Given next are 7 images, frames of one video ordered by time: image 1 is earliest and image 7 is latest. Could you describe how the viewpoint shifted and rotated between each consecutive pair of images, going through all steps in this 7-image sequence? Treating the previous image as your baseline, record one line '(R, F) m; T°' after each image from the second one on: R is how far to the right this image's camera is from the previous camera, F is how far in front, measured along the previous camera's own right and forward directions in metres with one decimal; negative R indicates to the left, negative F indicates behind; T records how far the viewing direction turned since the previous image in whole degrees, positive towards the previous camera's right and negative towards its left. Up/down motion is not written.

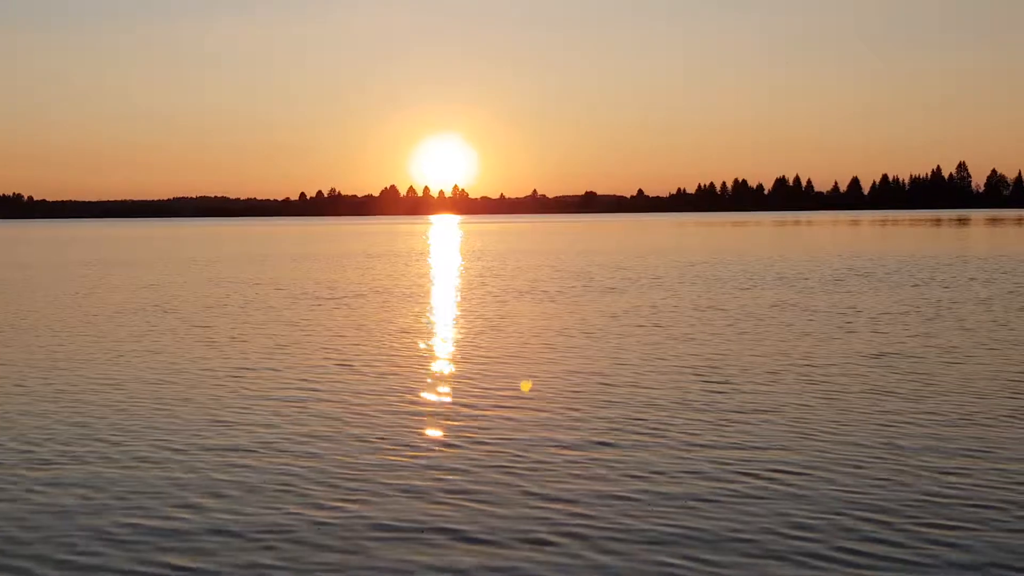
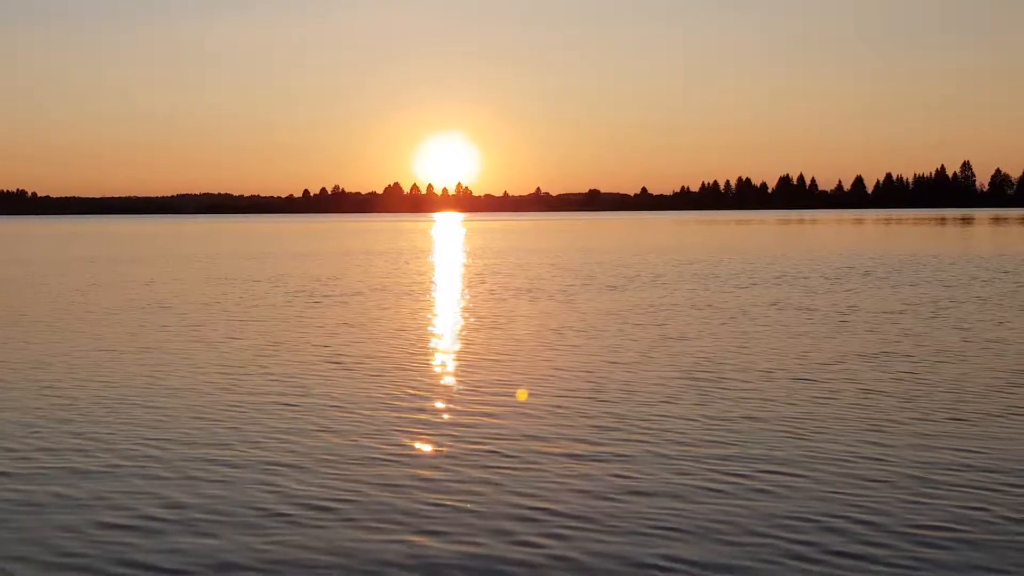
(+2.9, +0.8) m; -15°
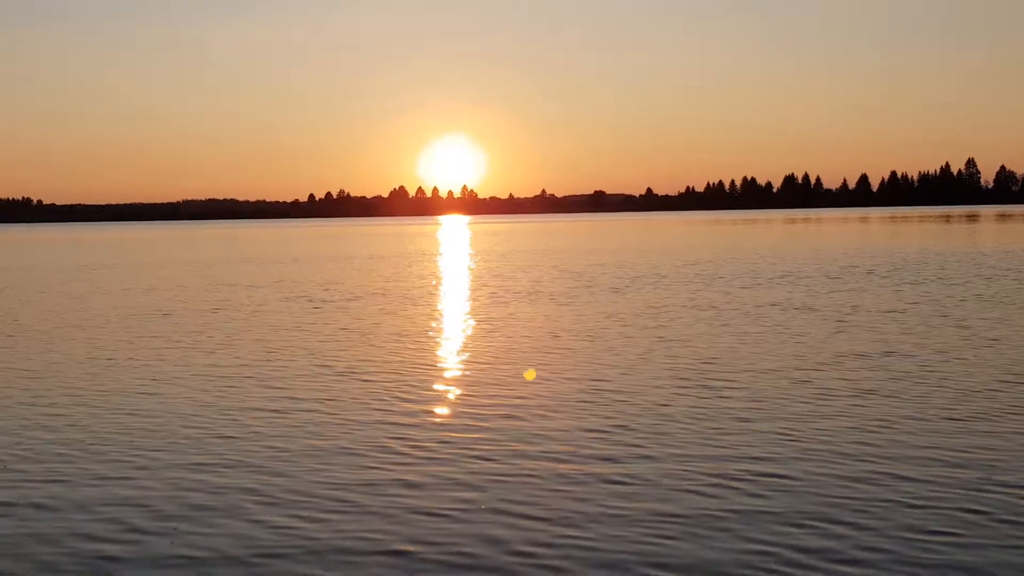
(-4.1, -1.9) m; +12°
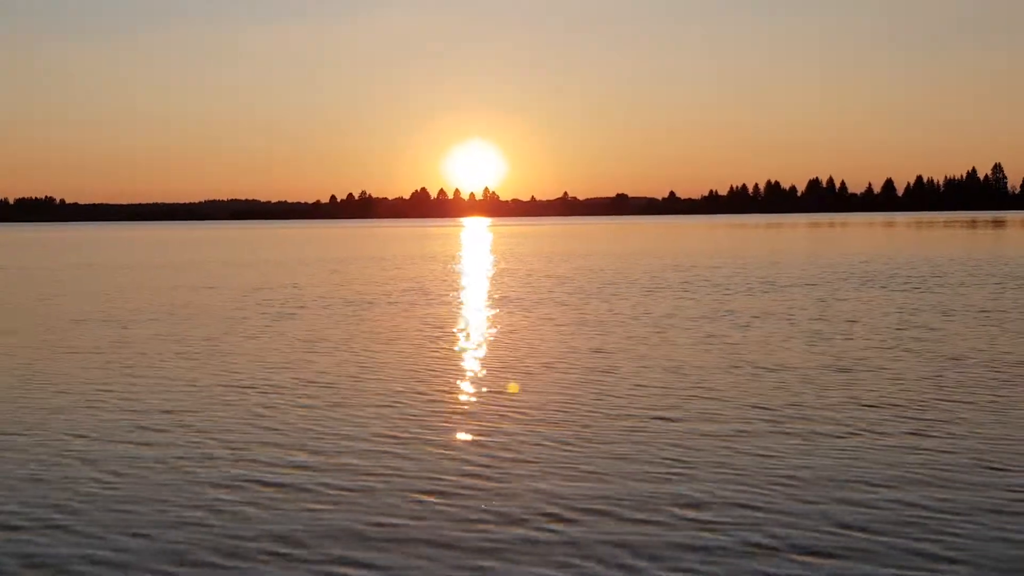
(+1.9, +0.7) m; -2°
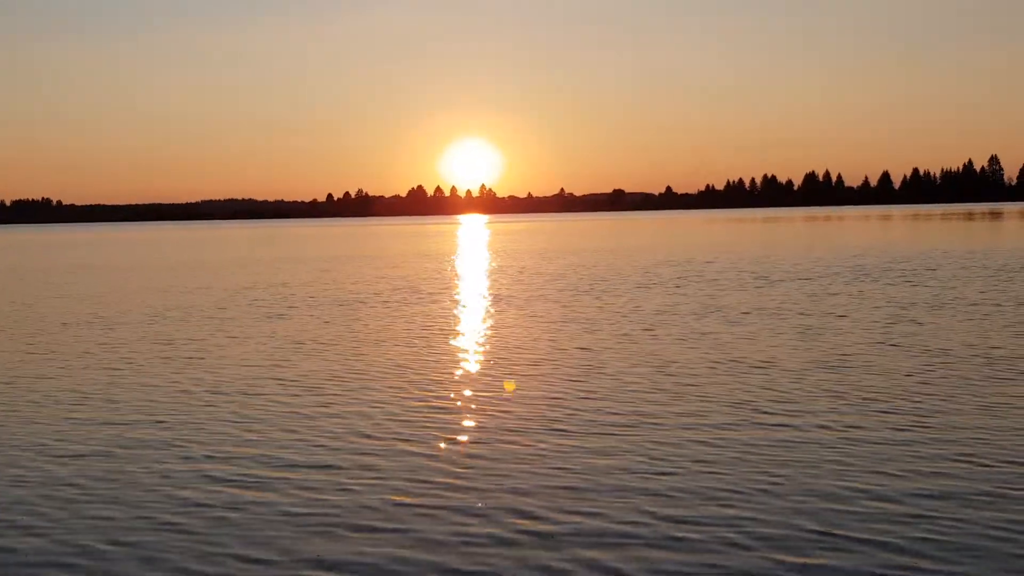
(-1.1, -0.4) m; +1°
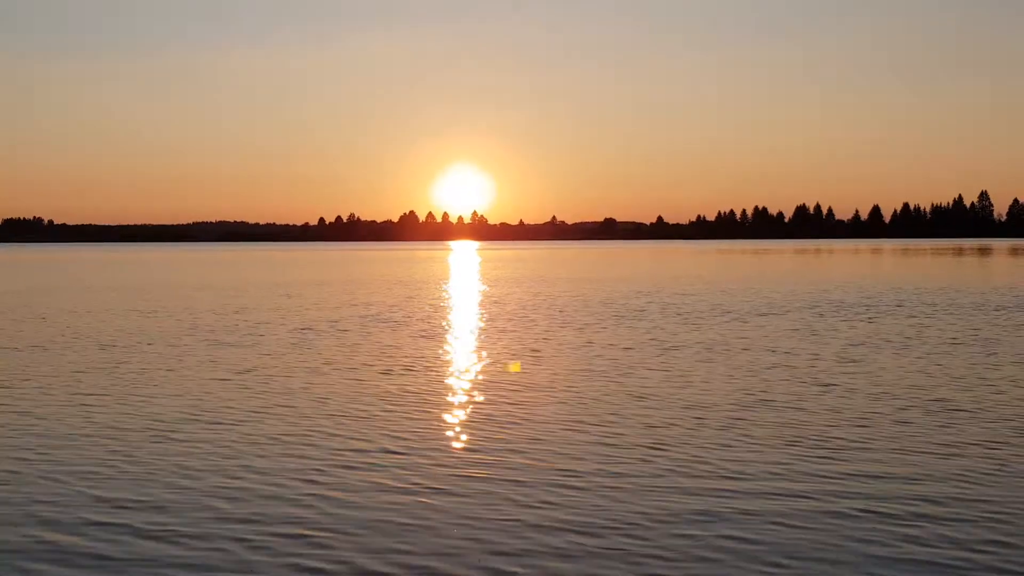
(-1.3, -0.2) m; +1°
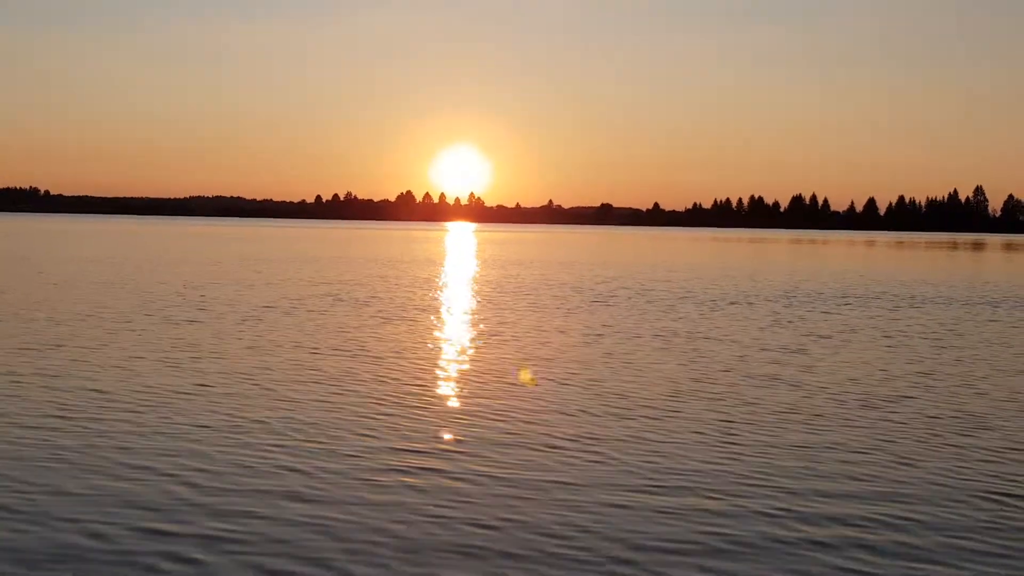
(+1.3, +0.2) m; 0°
